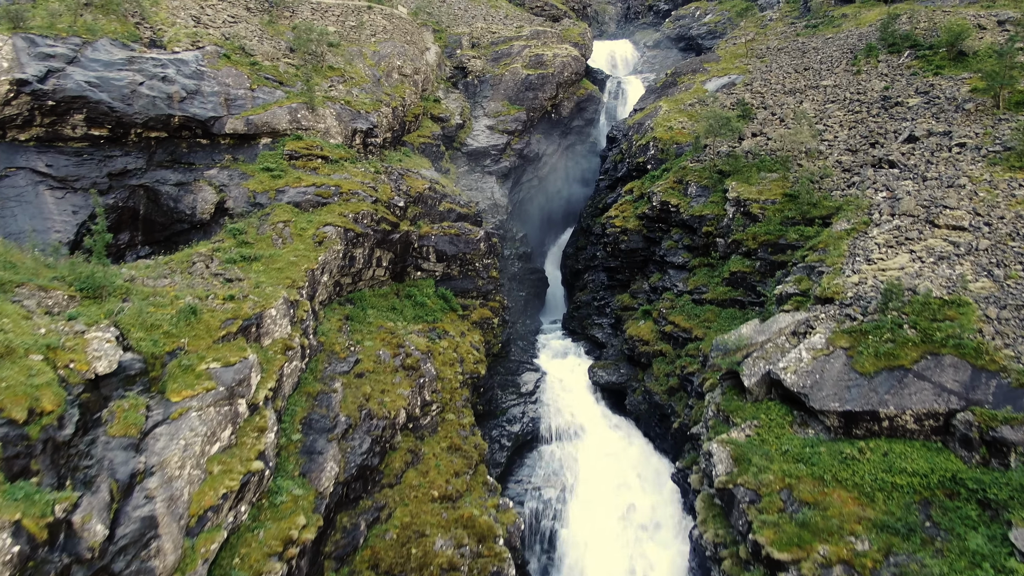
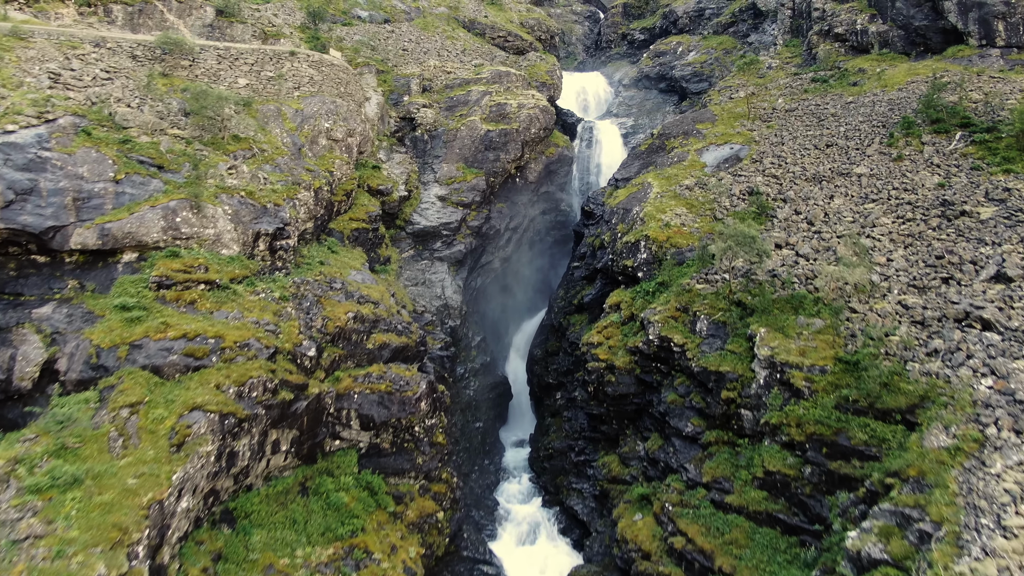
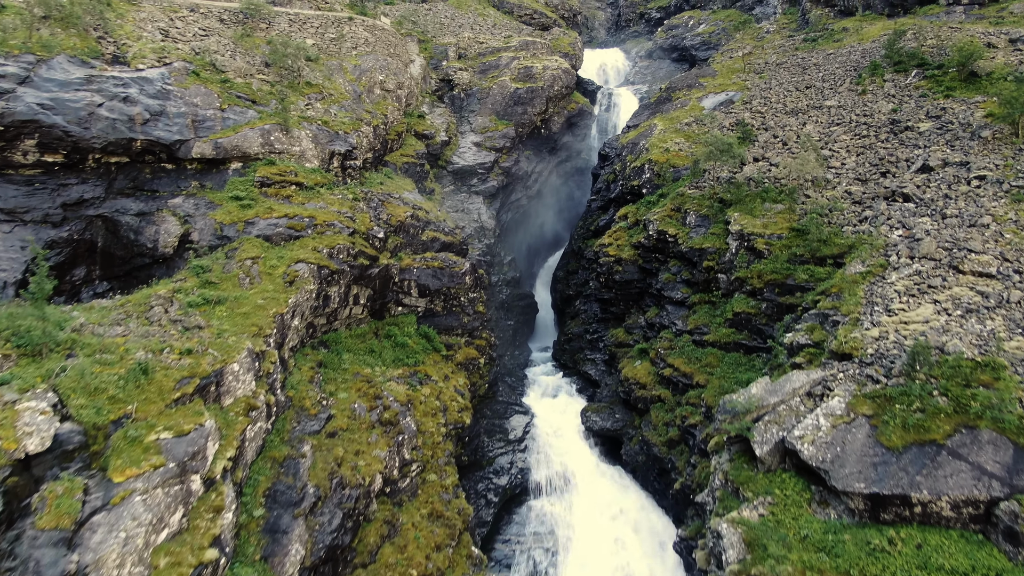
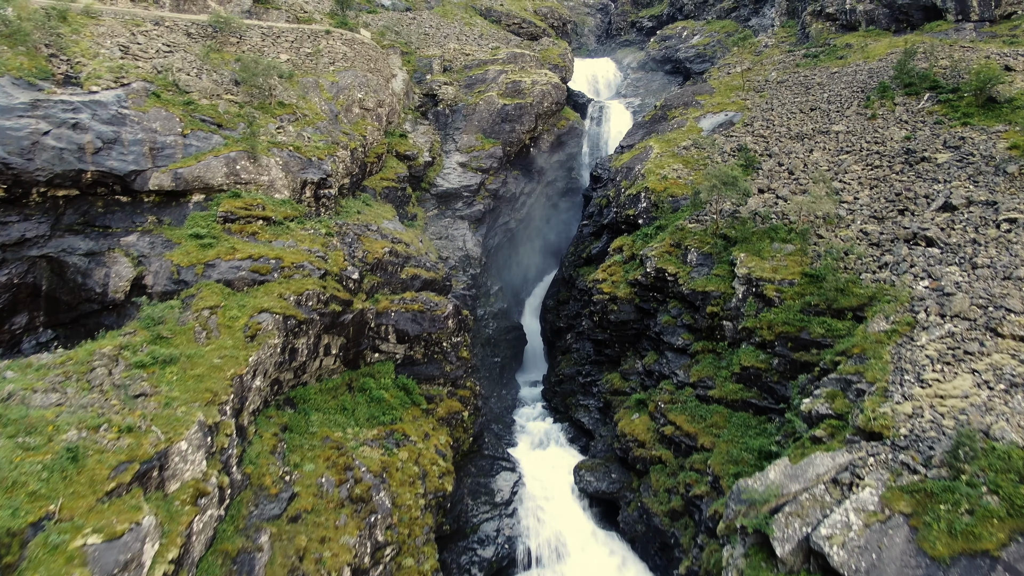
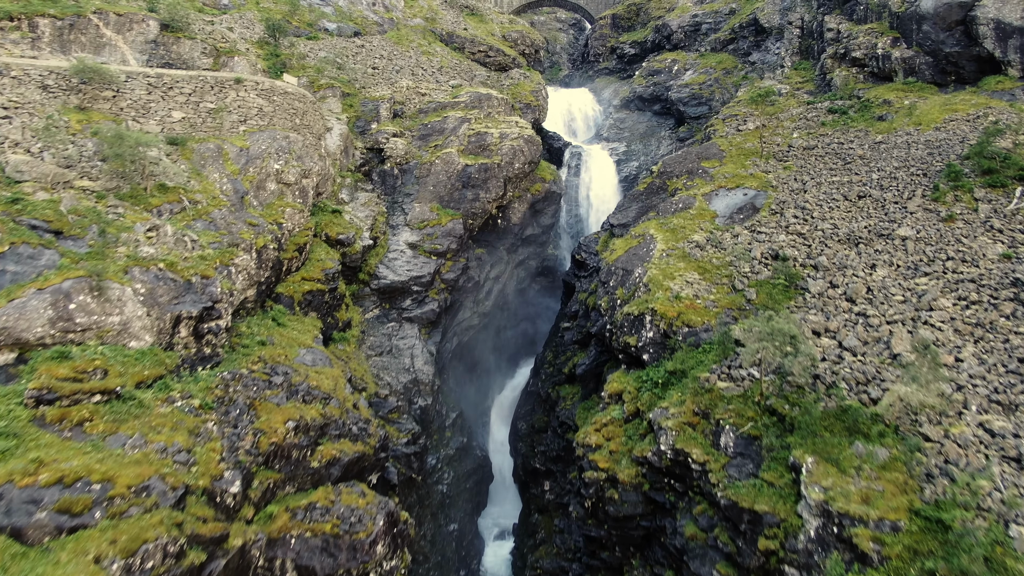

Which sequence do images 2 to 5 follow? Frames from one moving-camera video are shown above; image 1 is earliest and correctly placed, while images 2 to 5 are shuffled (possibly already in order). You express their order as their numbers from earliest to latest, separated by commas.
3, 4, 2, 5
